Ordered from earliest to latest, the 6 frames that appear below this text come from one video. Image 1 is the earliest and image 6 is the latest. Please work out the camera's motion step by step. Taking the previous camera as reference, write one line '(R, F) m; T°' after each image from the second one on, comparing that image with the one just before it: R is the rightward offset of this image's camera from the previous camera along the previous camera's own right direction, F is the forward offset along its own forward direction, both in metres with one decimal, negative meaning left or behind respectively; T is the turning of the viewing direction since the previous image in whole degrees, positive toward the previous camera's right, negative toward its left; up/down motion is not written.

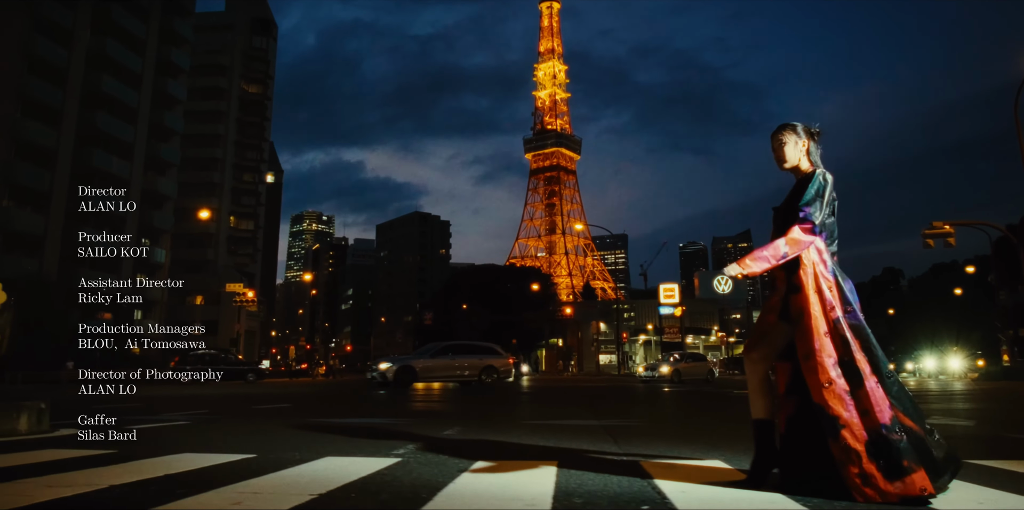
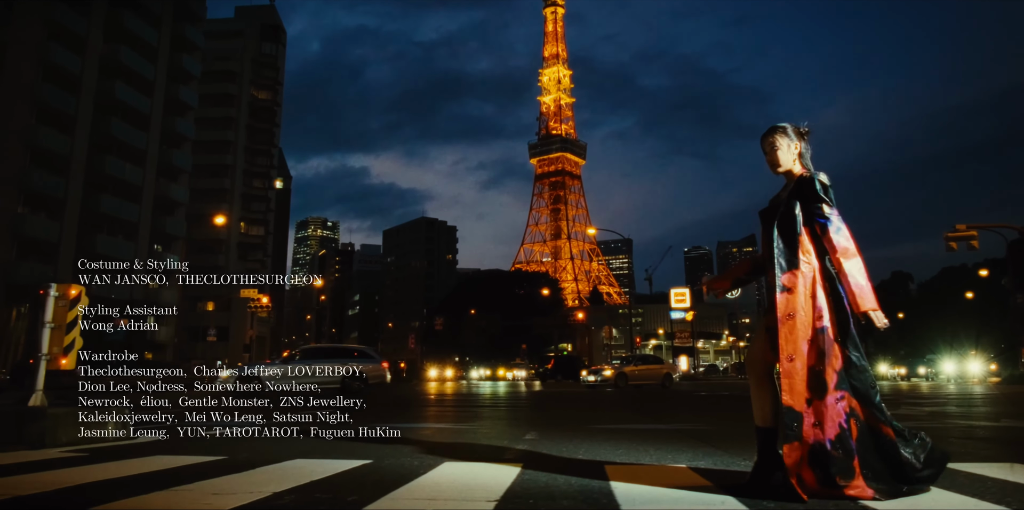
(-0.7, 0.0) m; 0°
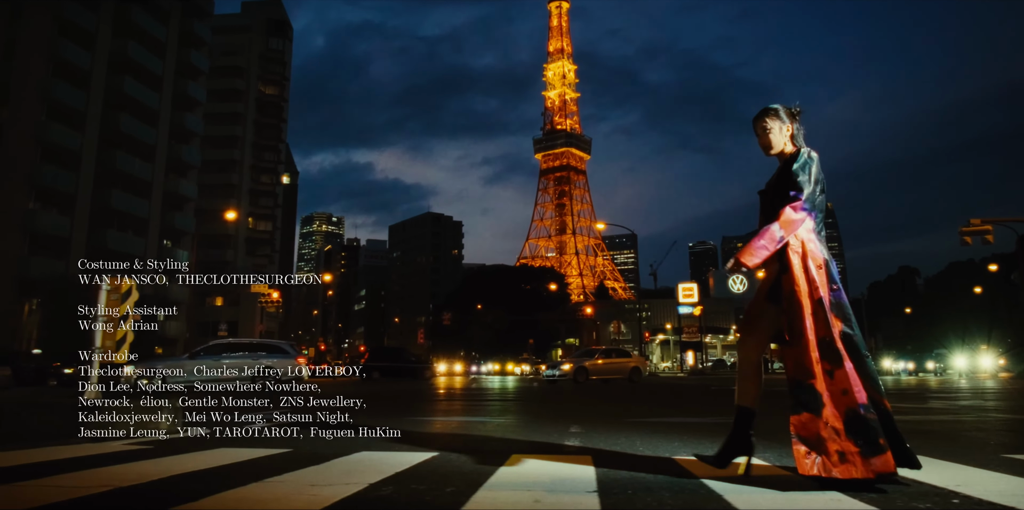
(-0.4, 0.0) m; 0°
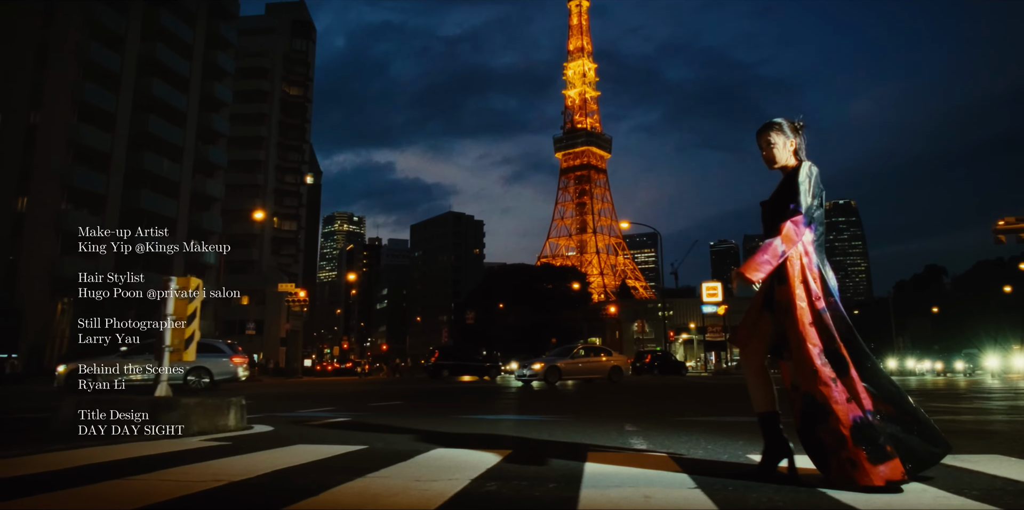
(-0.3, 0.0) m; -2°
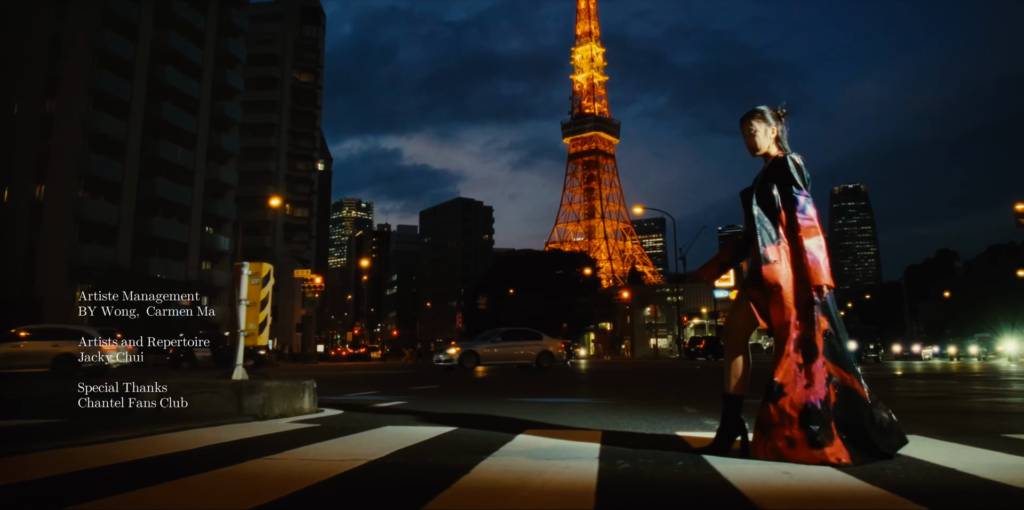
(-0.5, -0.1) m; 0°
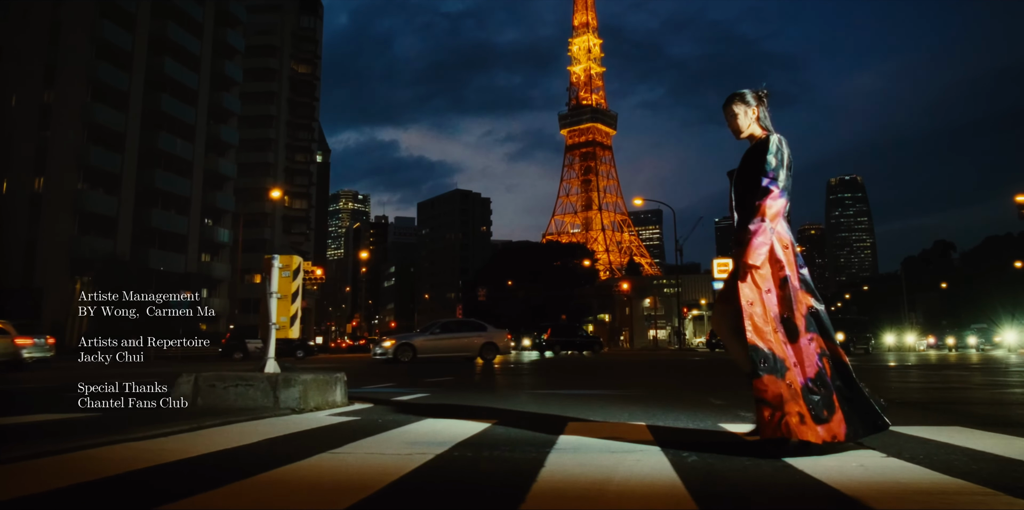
(-0.3, 0.0) m; 0°
